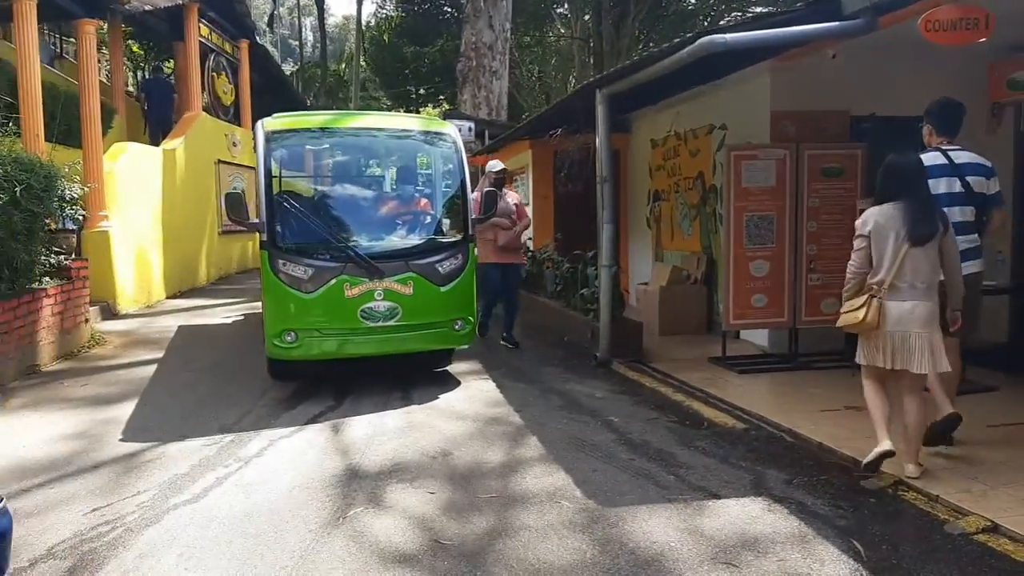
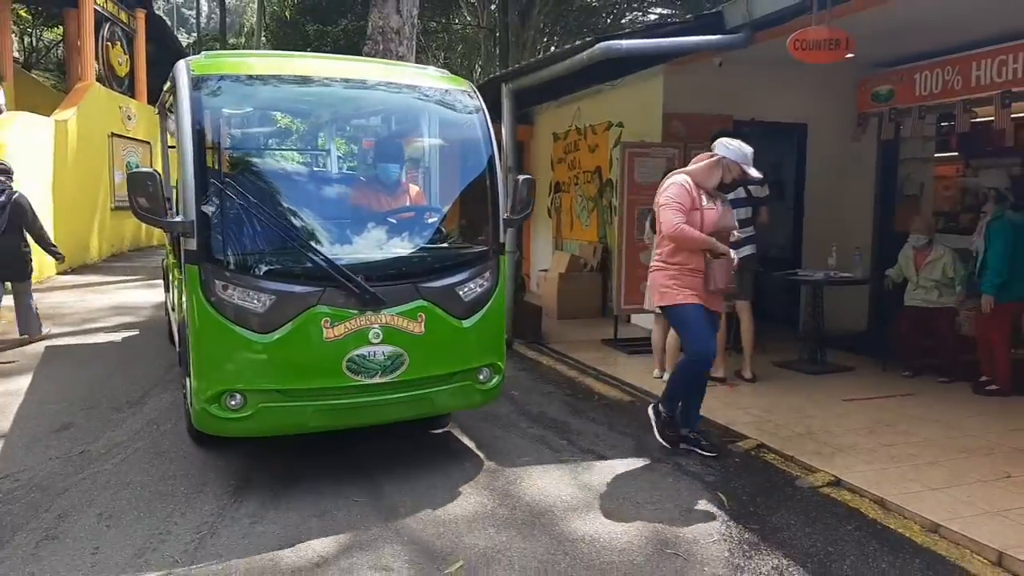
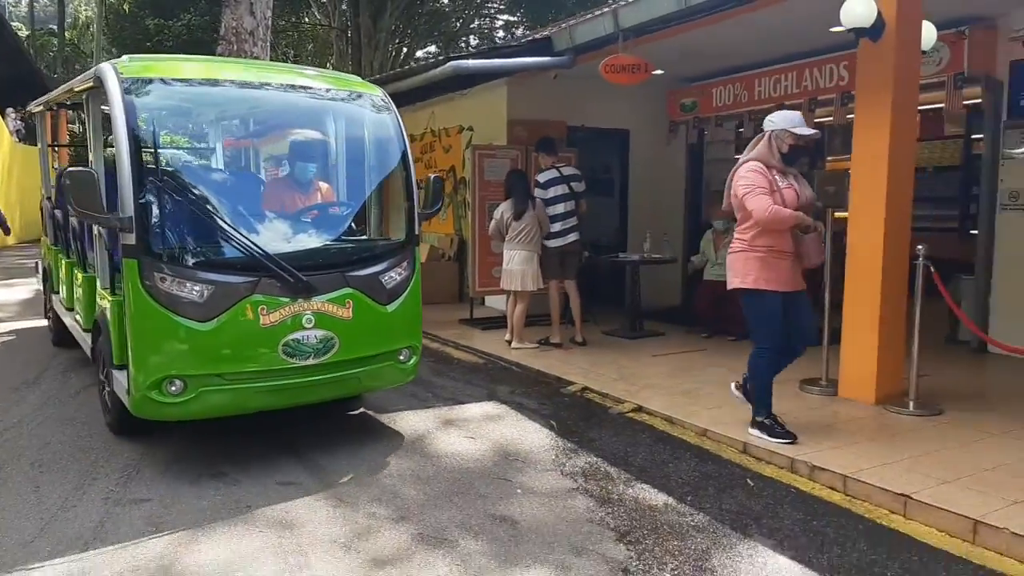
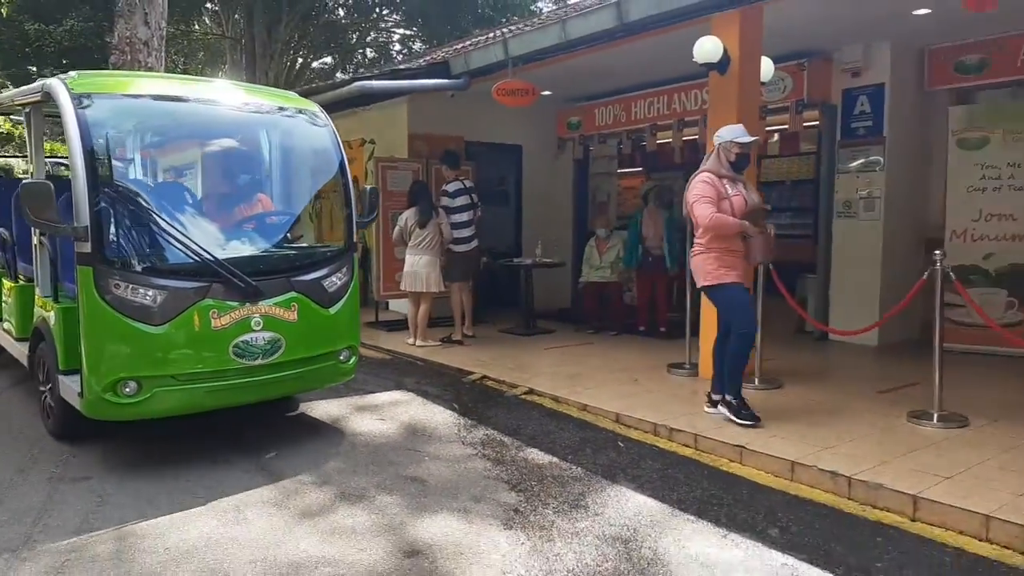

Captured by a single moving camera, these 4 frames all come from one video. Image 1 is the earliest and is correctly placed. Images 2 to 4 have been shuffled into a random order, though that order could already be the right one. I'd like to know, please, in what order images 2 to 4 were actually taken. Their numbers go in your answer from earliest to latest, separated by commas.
2, 3, 4
